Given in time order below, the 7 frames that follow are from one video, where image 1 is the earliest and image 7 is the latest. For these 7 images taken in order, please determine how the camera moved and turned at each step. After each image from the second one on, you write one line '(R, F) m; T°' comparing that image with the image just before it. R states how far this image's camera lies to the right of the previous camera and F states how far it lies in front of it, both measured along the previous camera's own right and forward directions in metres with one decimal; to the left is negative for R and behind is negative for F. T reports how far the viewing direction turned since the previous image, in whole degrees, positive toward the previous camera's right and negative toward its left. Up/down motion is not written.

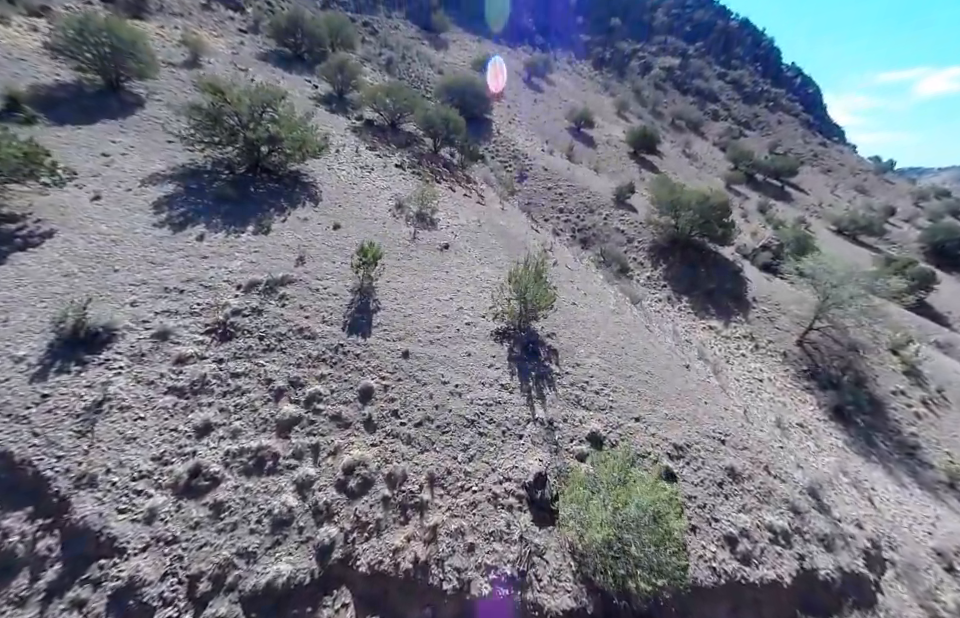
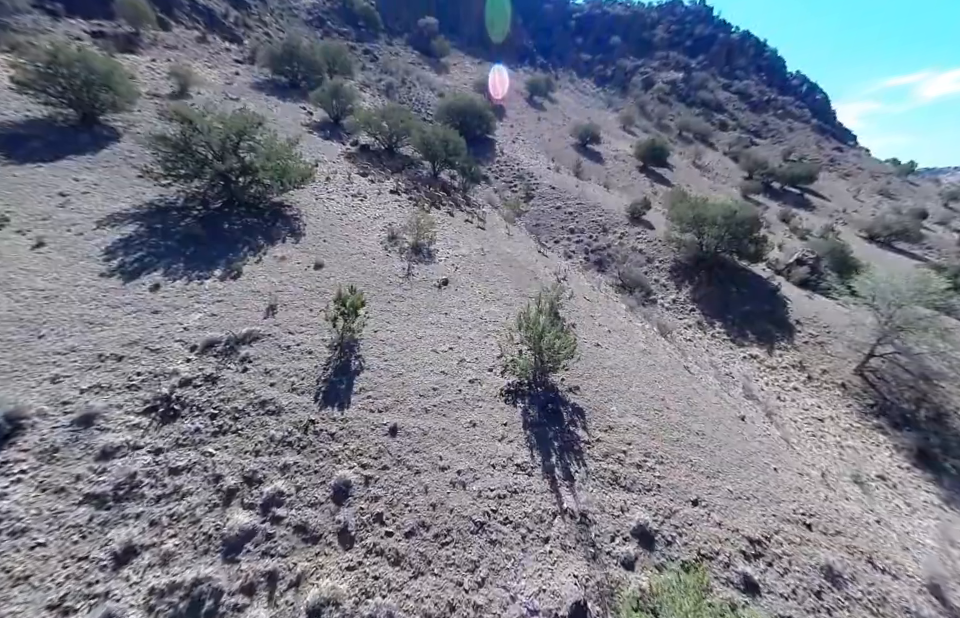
(+0.1, +2.3) m; -1°
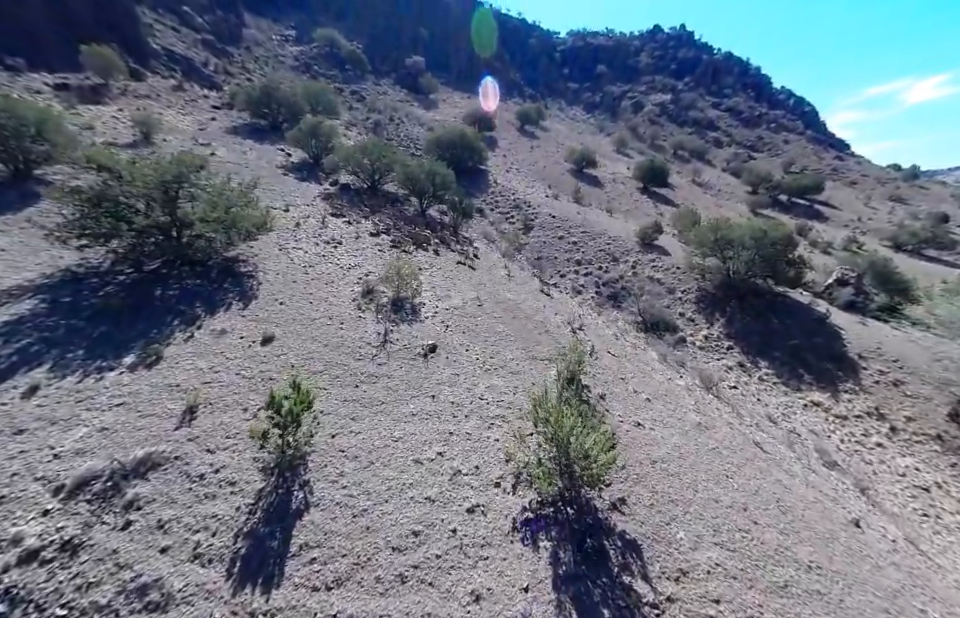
(+0.2, +3.0) m; 0°
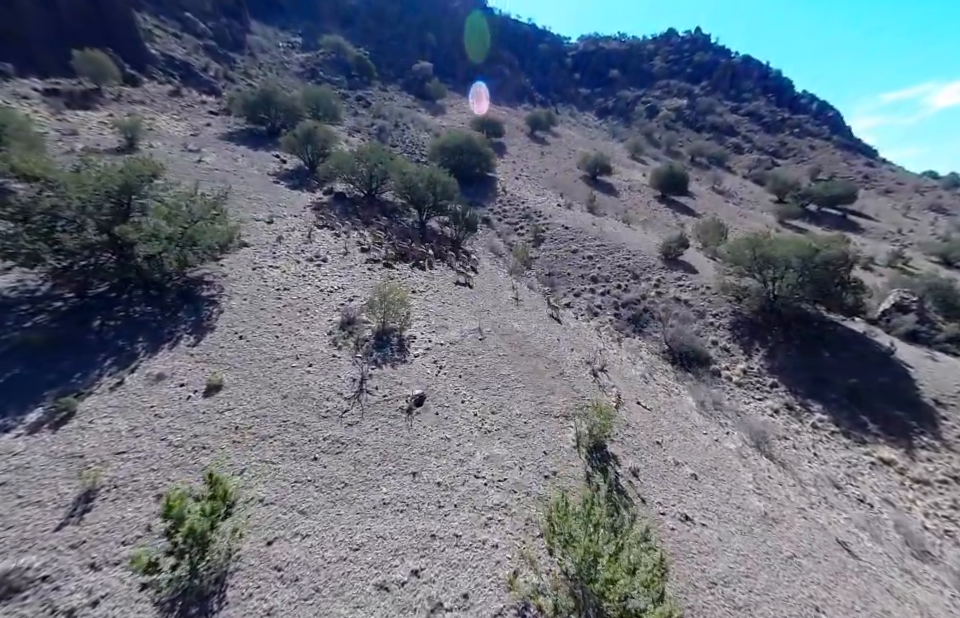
(+0.2, +2.2) m; -1°
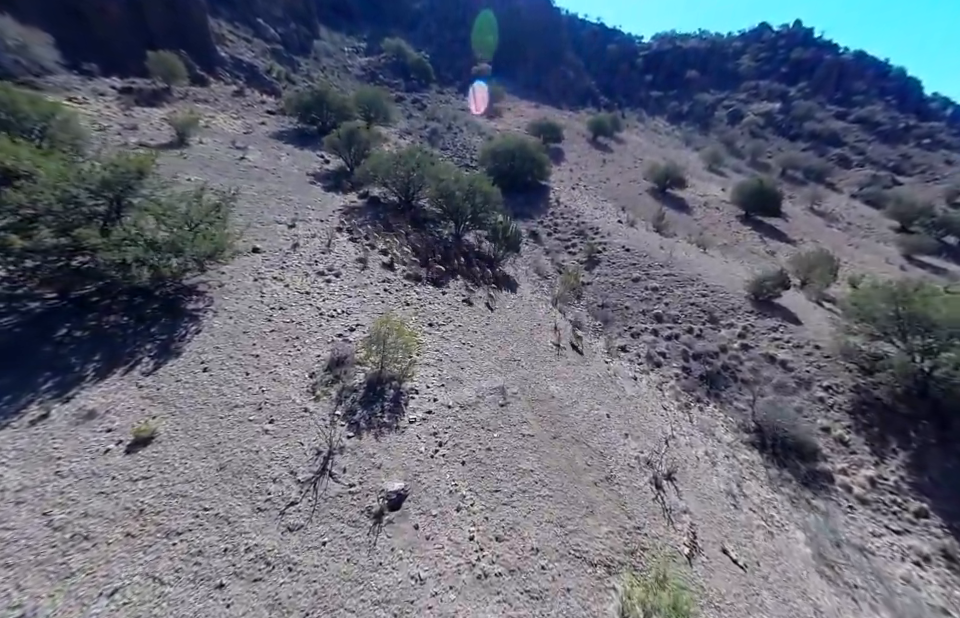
(+0.5, +2.7) m; -8°
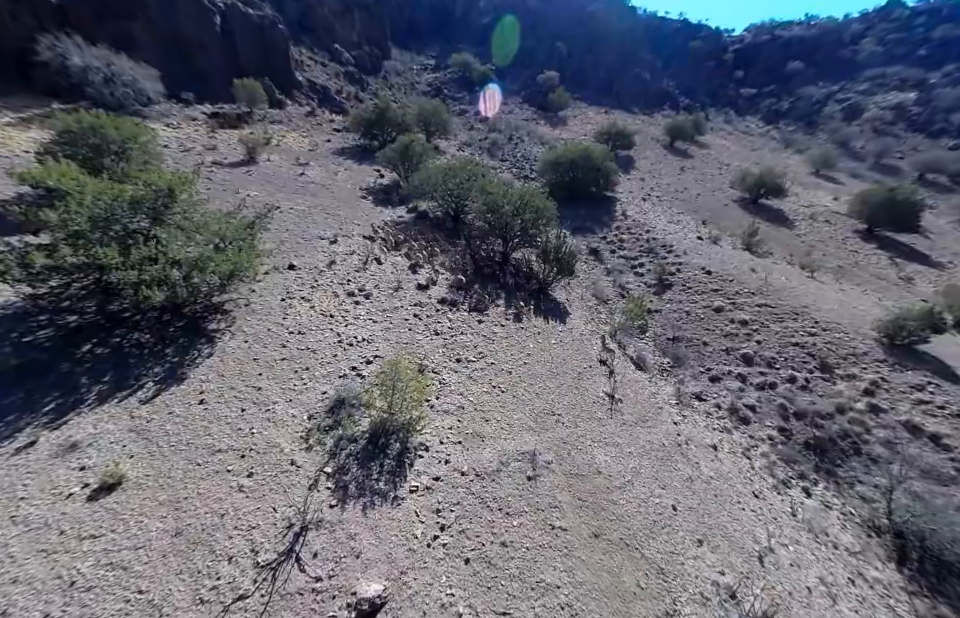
(+0.7, +1.7) m; -10°
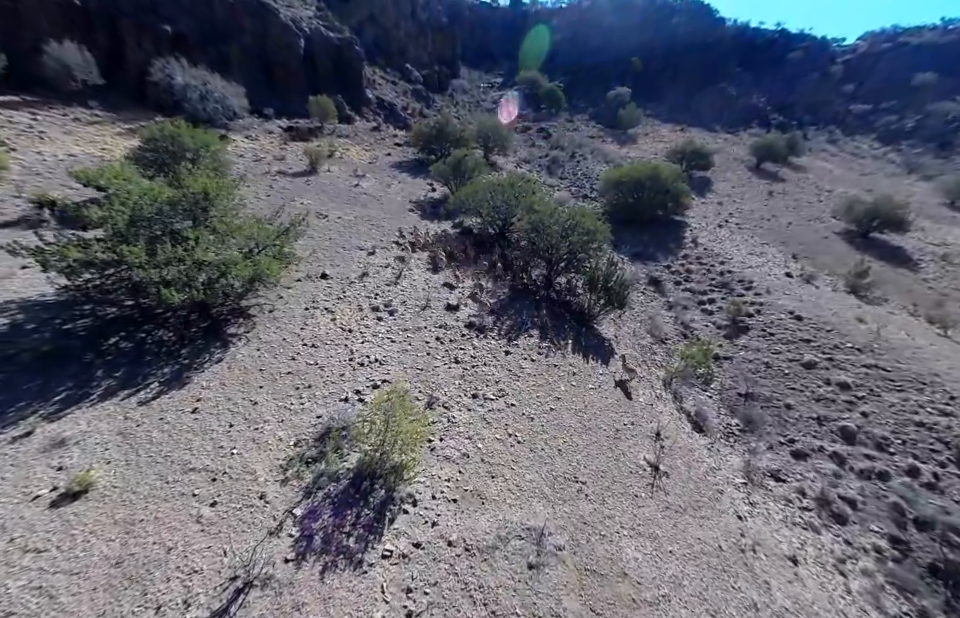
(+0.7, +1.2) m; -9°
